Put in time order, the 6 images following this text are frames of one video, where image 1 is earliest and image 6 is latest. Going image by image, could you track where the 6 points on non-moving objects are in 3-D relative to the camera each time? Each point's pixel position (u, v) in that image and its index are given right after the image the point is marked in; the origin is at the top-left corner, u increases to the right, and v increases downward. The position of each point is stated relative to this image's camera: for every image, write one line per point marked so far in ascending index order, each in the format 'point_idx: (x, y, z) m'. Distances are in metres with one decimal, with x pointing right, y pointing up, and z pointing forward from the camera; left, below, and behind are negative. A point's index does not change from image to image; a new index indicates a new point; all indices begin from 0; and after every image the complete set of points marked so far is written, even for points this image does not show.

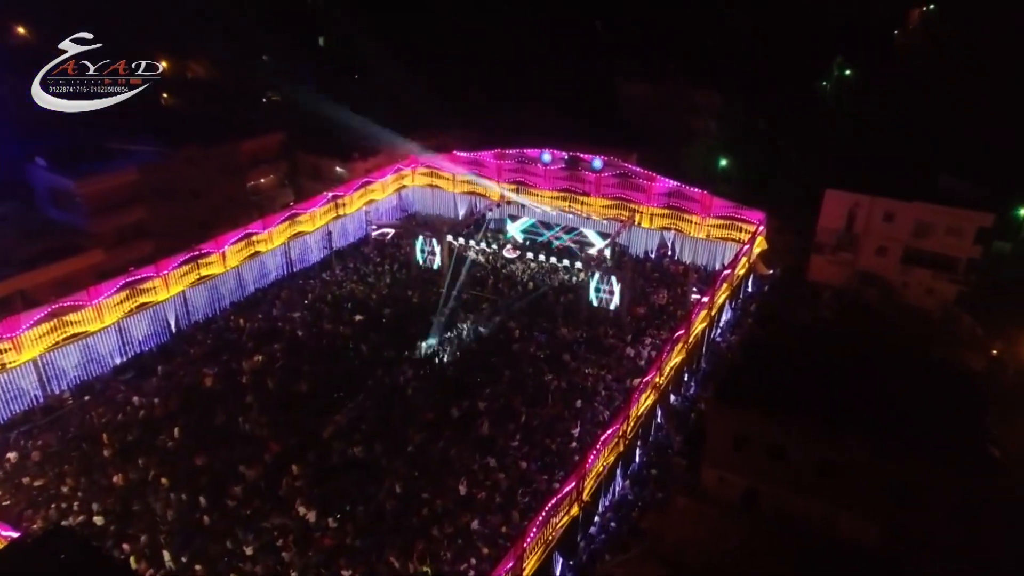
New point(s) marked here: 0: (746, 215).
0: (+6.6, +2.1, +20.1) m
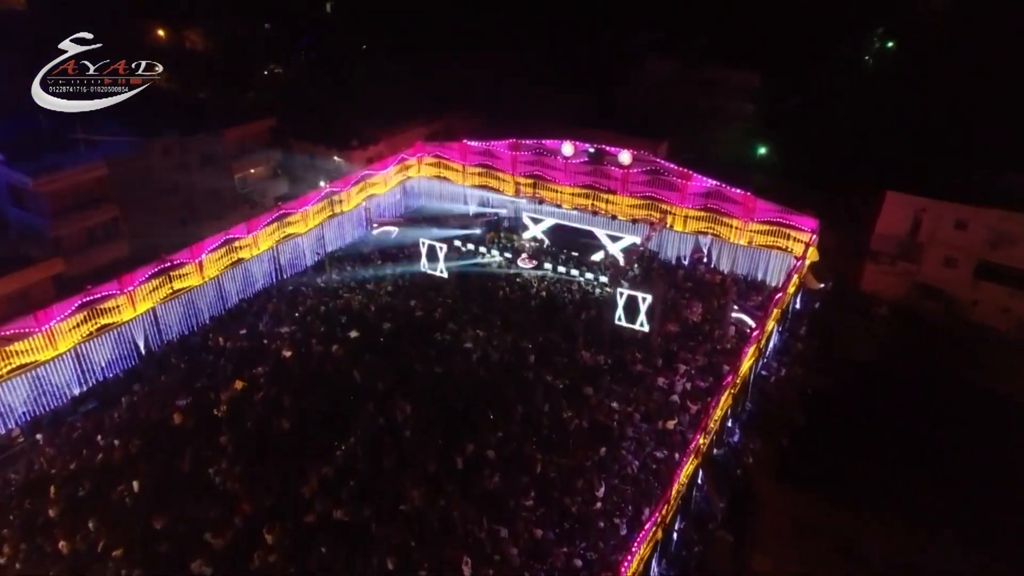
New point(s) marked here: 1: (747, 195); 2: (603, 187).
0: (+7.0, +1.7, +17.6) m
1: (+6.0, +2.4, +18.0) m
2: (+2.6, +2.8, +20.0) m
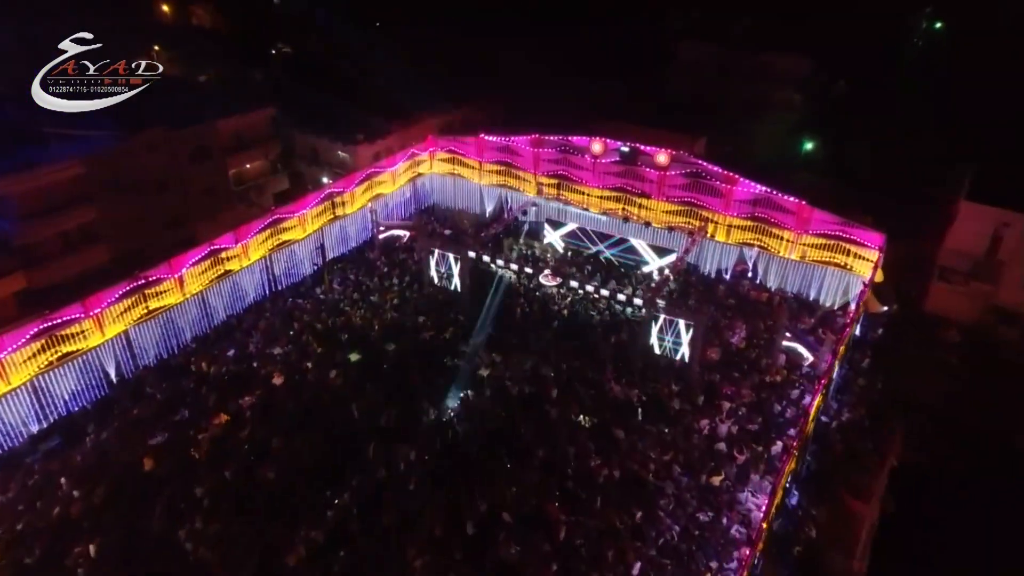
0: (+7.5, +1.2, +15.4) m
1: (+6.5, +1.9, +15.8) m
2: (+3.2, +2.5, +17.9) m
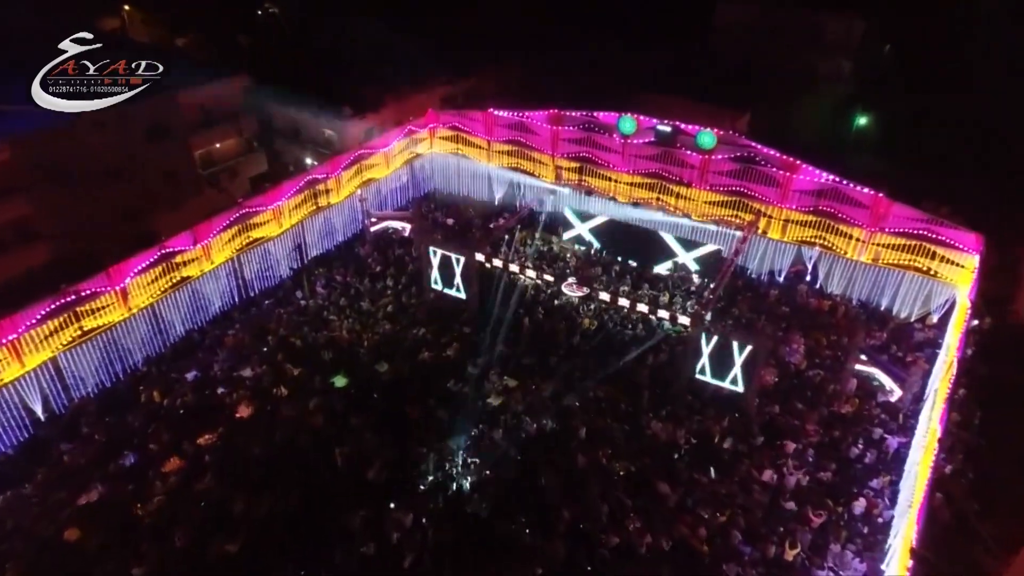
0: (+7.8, +1.0, +12.7) m
1: (+6.8, +1.7, +13.1) m
2: (+3.5, +2.4, +15.1) m
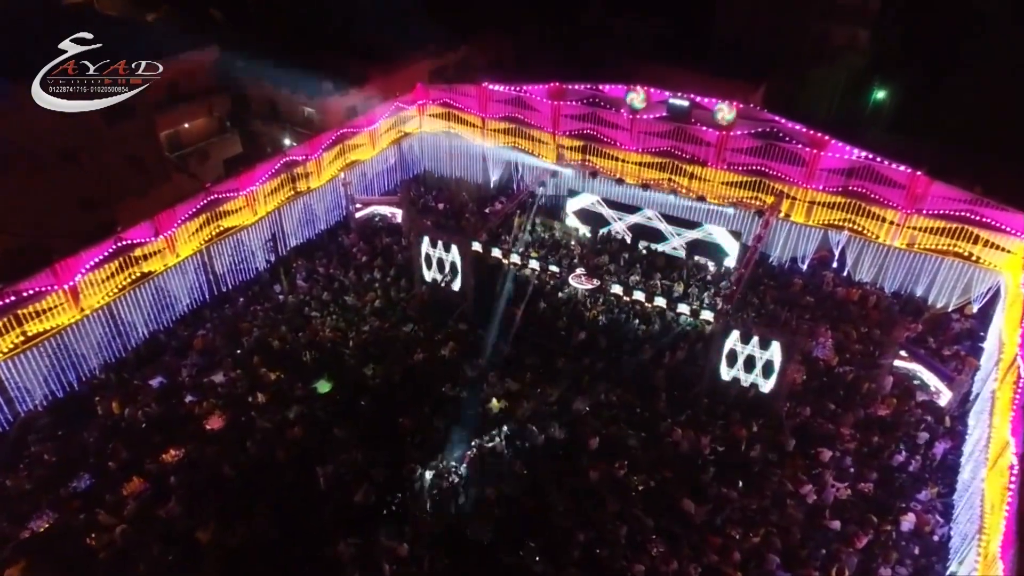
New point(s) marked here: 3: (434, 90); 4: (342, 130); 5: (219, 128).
0: (+7.8, +1.2, +11.5) m
1: (+6.8, +1.9, +11.9) m
2: (+3.4, +2.6, +13.8) m
3: (-1.7, +4.4, +15.6) m
4: (-3.5, +3.3, +14.6) m
5: (-7.2, +4.0, +17.5) m
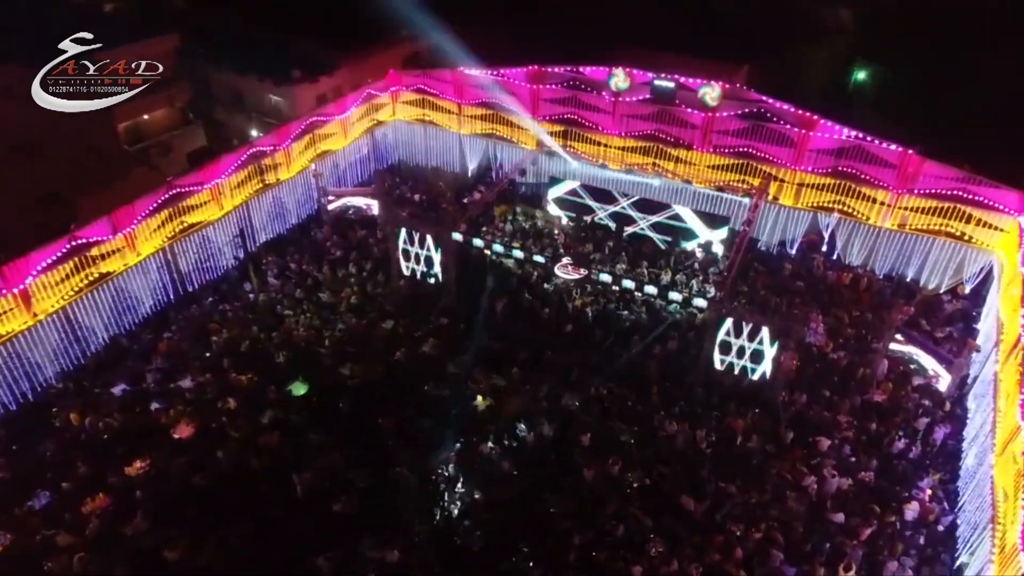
0: (+7.5, +1.5, +11.3) m
1: (+6.5, +2.2, +11.6) m
2: (+3.0, +2.8, +13.4) m
3: (-2.2, +4.5, +15.0) m
4: (-4.0, +3.4, +13.9) m
5: (-7.8, +4.0, +16.7) m
